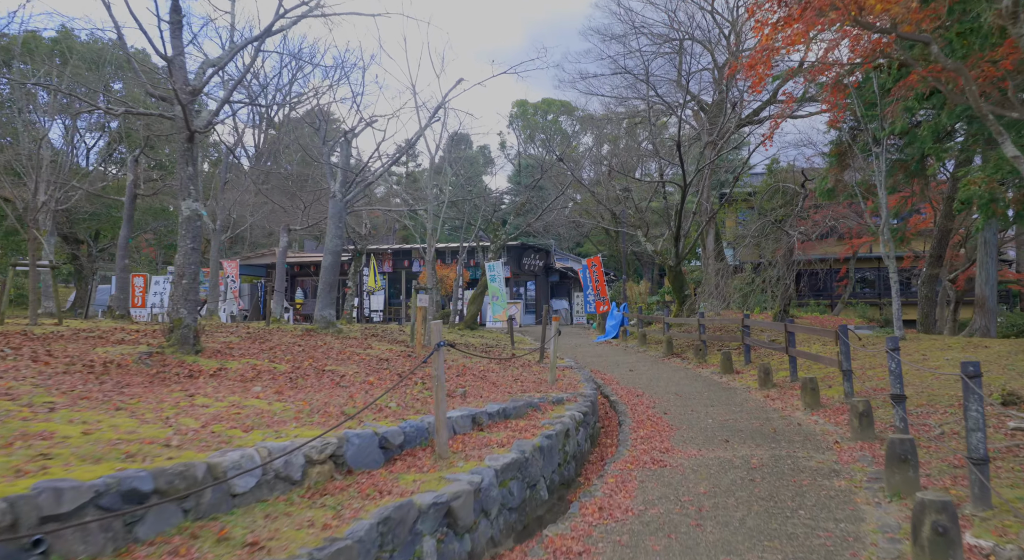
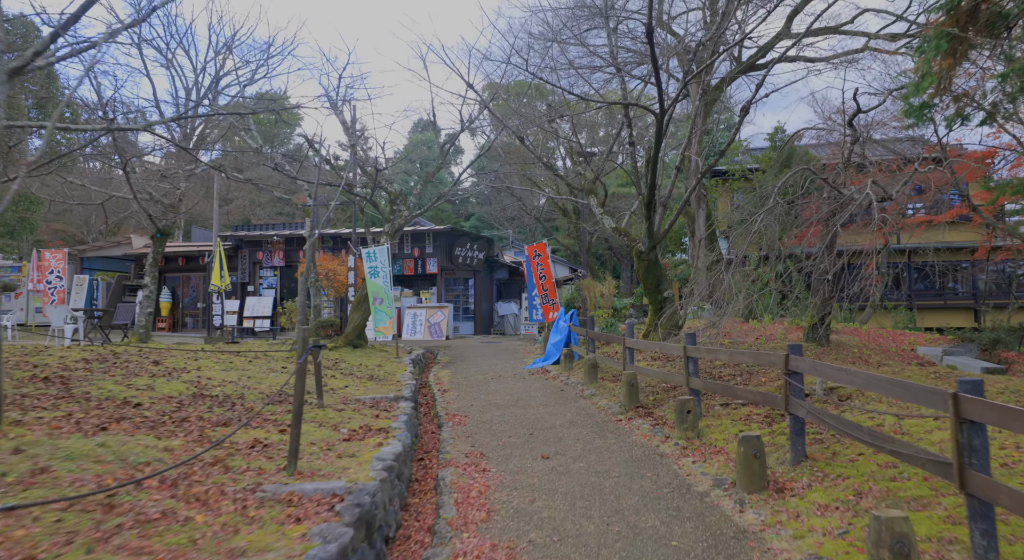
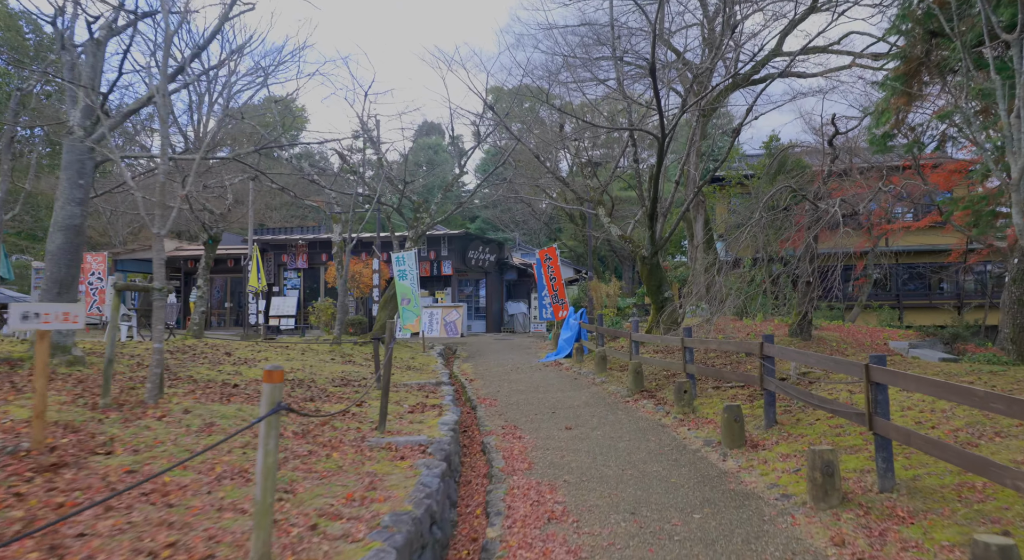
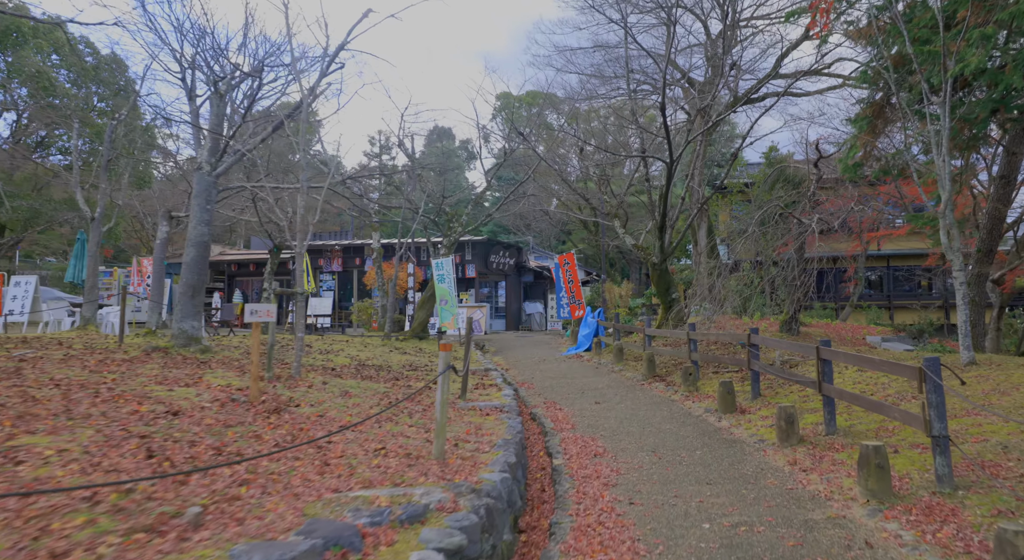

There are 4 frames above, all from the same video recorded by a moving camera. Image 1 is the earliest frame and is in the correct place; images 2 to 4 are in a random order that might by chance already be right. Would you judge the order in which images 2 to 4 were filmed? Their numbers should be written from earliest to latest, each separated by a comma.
4, 3, 2
